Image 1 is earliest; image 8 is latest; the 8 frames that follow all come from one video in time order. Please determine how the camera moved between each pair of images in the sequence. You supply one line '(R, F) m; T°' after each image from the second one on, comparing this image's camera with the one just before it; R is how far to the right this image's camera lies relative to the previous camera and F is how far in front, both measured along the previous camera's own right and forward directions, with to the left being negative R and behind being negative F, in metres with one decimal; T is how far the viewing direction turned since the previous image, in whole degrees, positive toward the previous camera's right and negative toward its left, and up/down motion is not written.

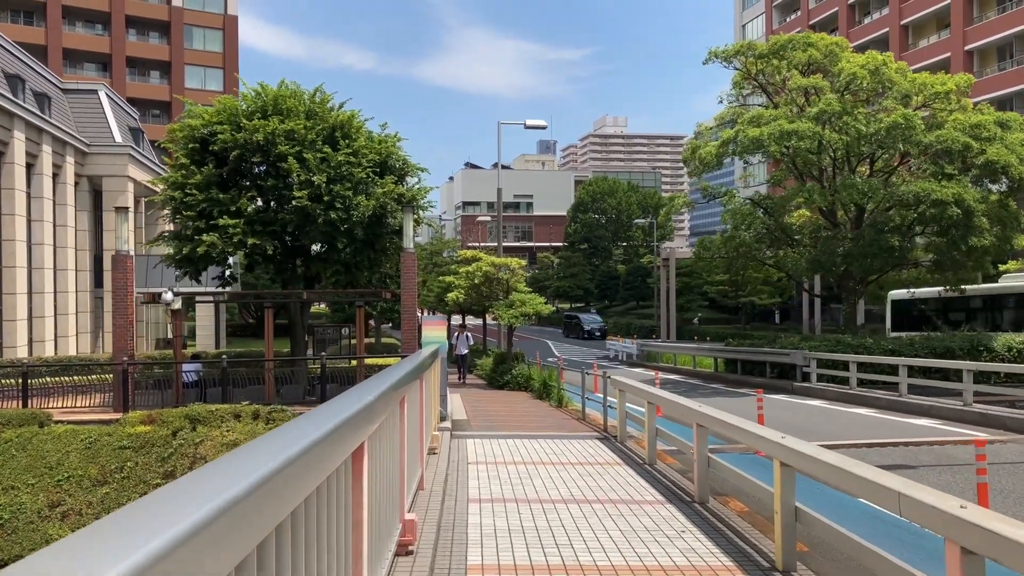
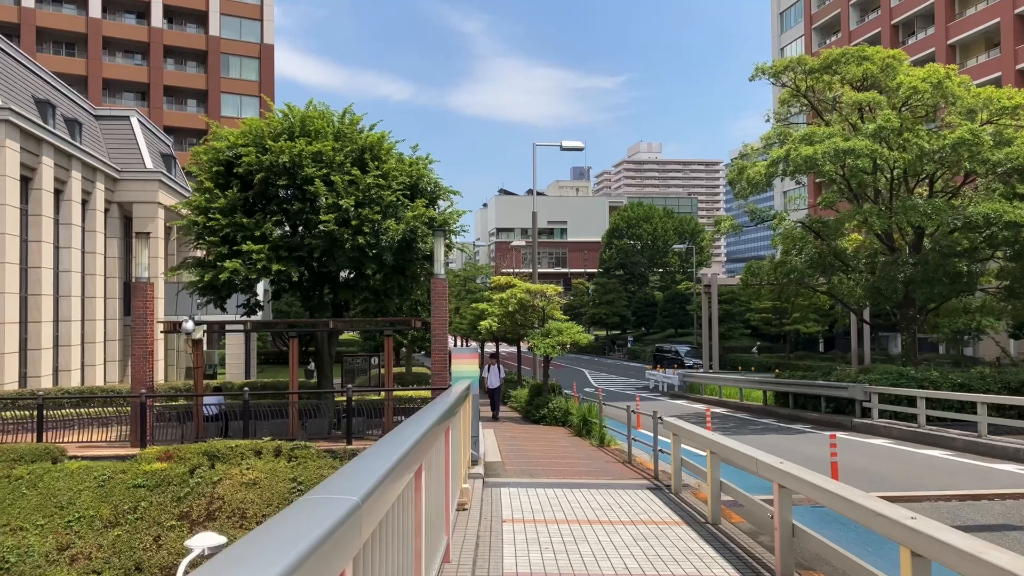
(-0.1, +1.0) m; -2°
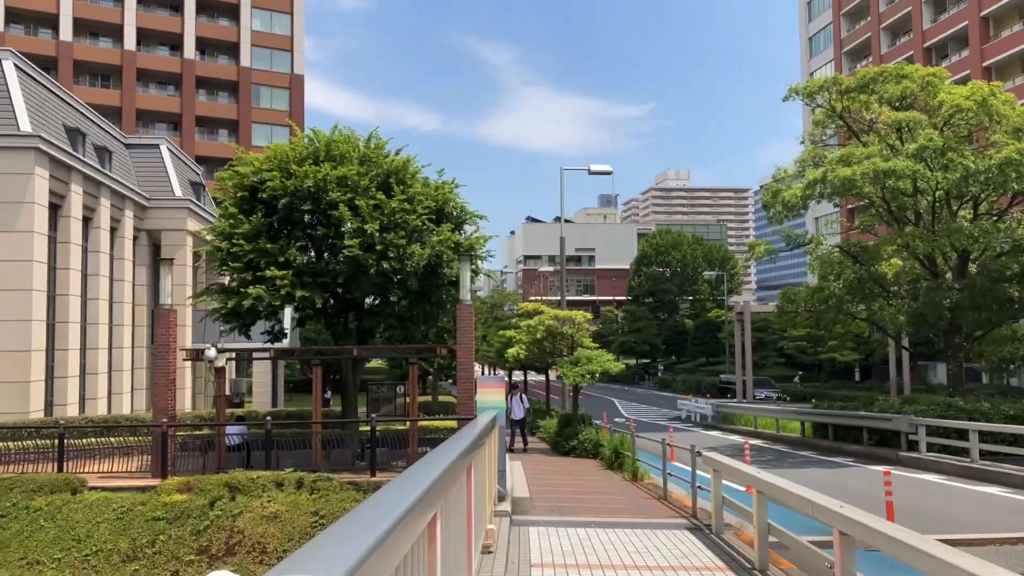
(0.0, +0.4) m; -2°
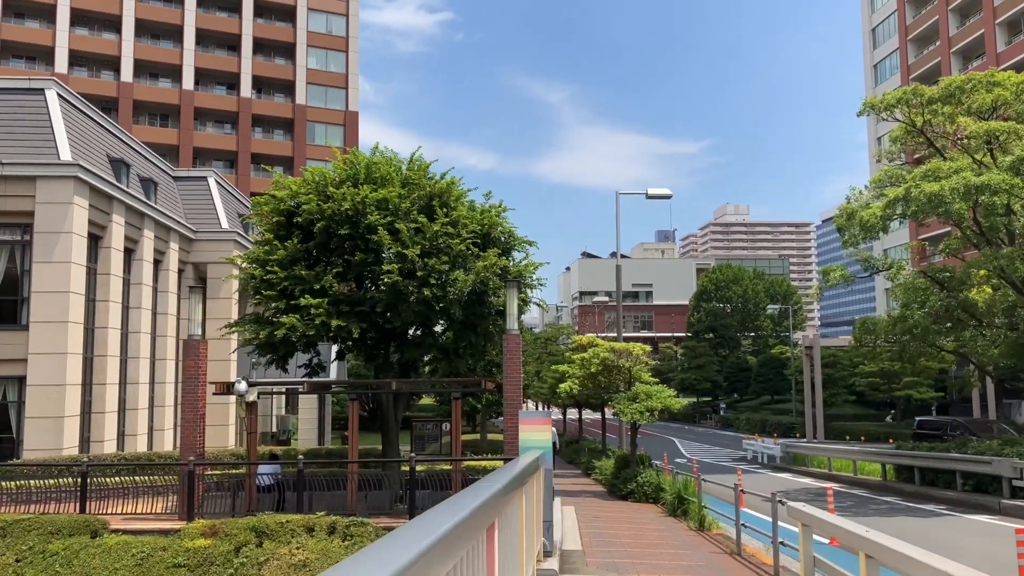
(+0.1, +1.2) m; -4°
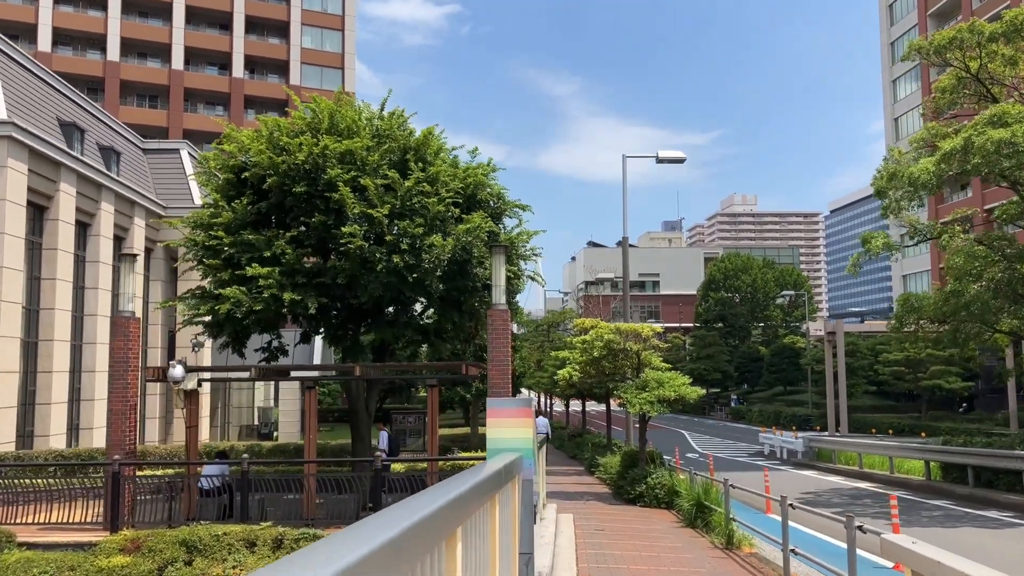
(+0.3, +2.3) m; 0°
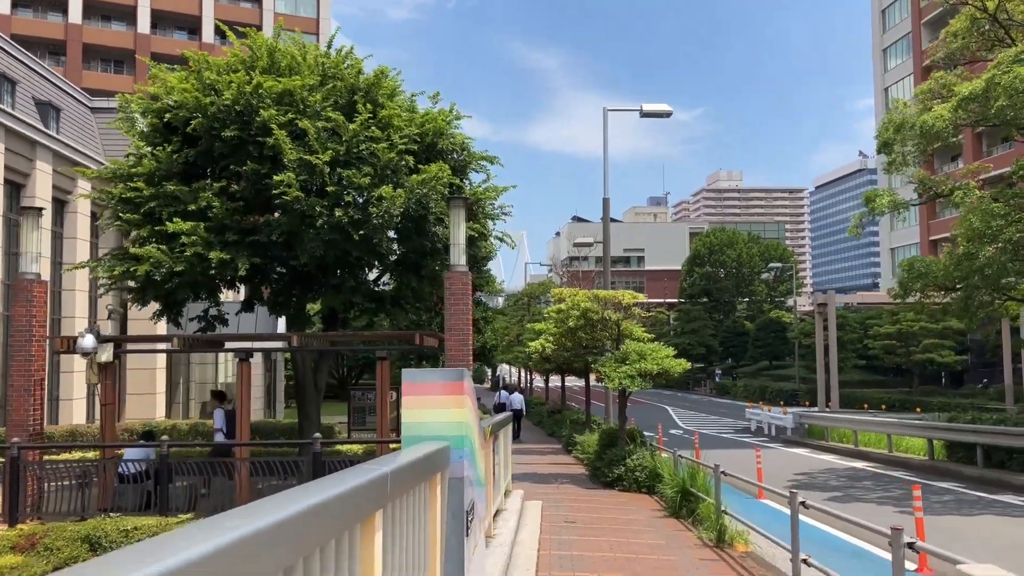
(+0.3, +1.5) m; +1°
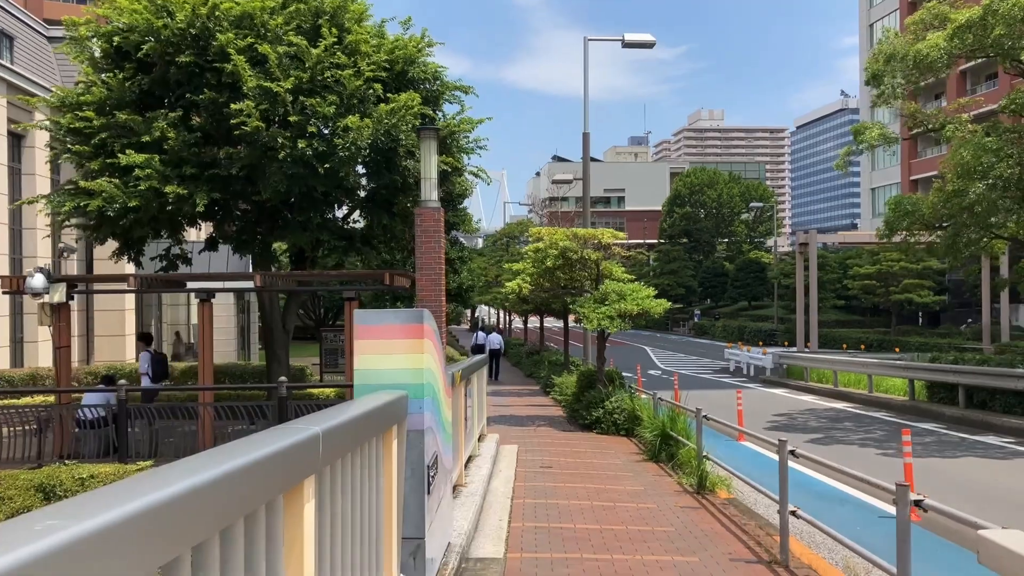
(+0.1, +0.5) m; +1°
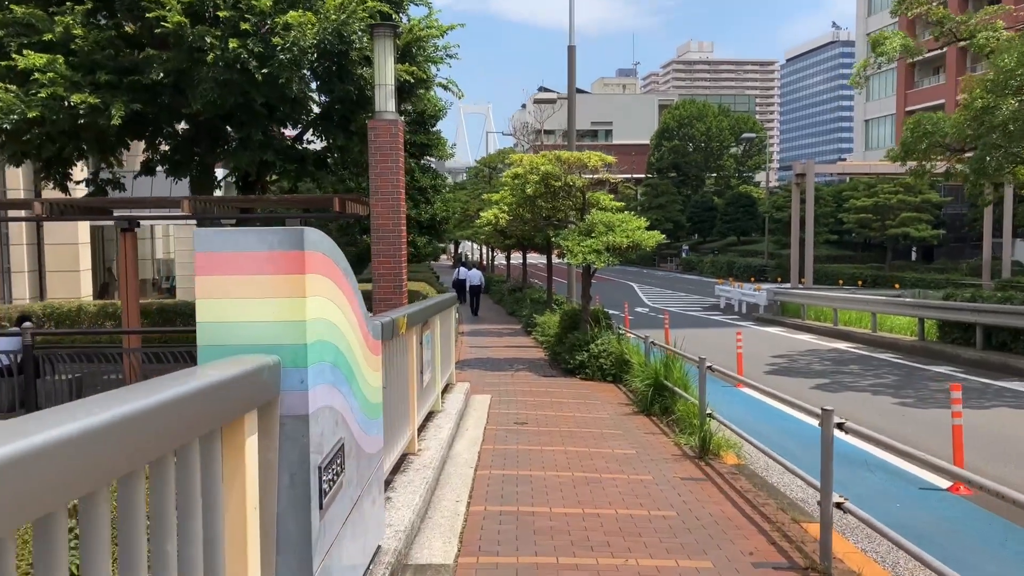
(+0.2, +1.4) m; +1°
